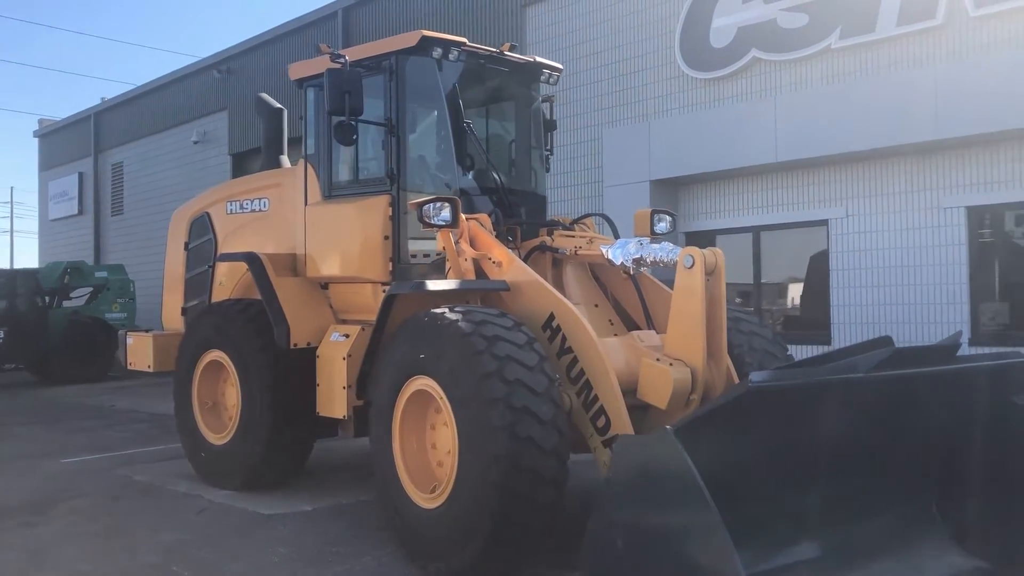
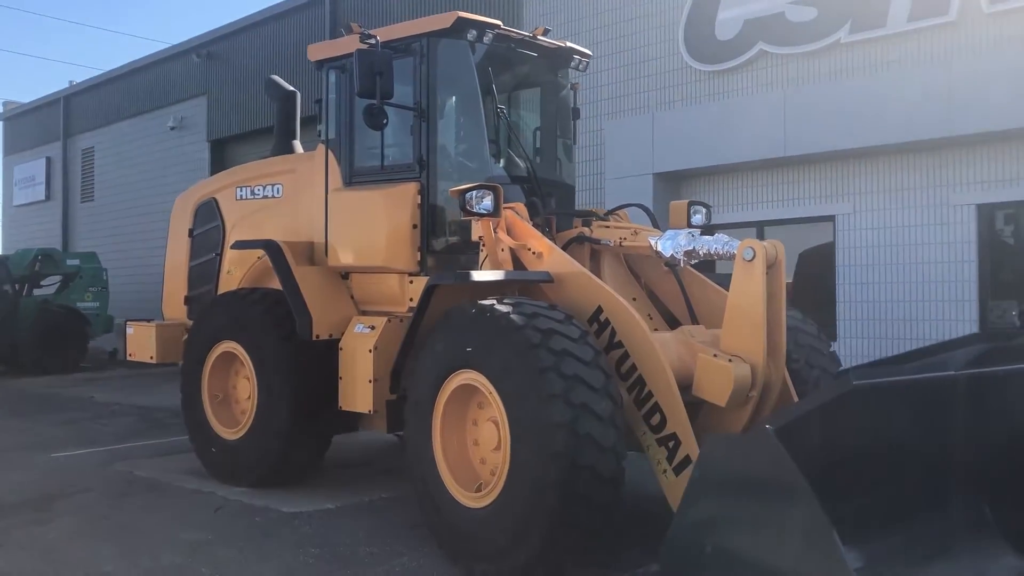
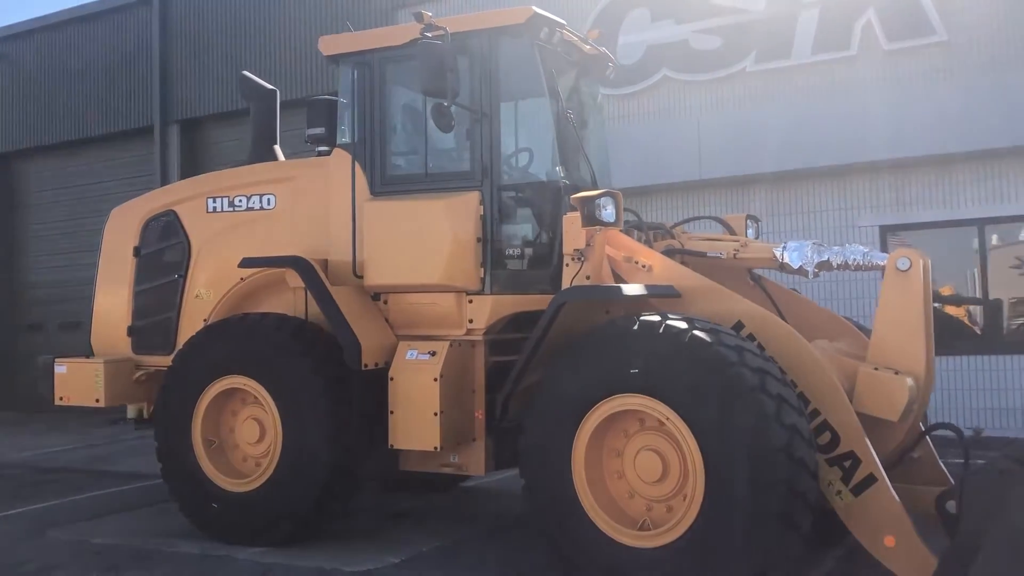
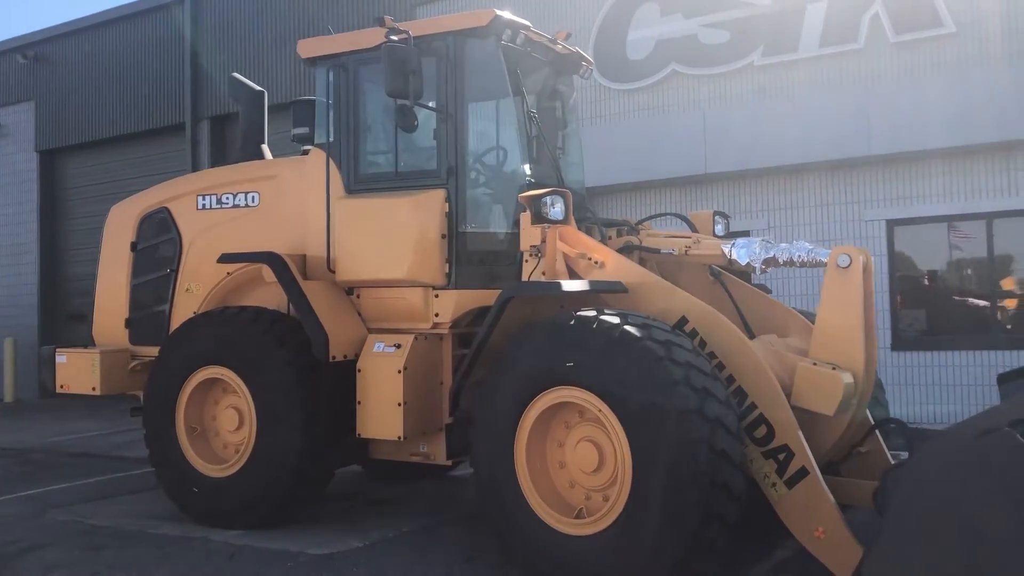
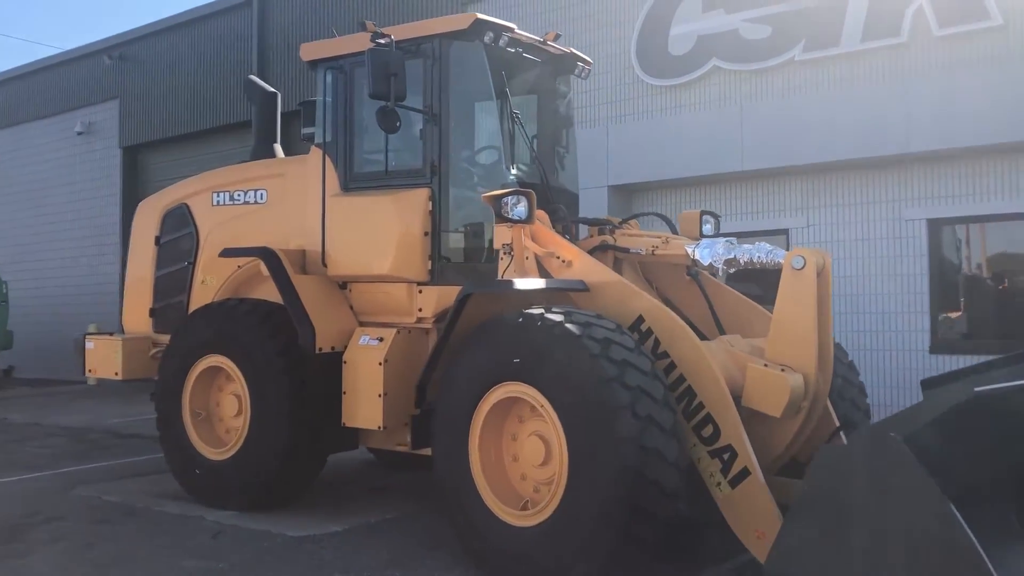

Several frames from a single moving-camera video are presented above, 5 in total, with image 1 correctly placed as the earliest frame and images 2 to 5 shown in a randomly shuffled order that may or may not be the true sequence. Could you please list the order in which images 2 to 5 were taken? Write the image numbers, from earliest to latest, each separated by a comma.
2, 5, 4, 3
